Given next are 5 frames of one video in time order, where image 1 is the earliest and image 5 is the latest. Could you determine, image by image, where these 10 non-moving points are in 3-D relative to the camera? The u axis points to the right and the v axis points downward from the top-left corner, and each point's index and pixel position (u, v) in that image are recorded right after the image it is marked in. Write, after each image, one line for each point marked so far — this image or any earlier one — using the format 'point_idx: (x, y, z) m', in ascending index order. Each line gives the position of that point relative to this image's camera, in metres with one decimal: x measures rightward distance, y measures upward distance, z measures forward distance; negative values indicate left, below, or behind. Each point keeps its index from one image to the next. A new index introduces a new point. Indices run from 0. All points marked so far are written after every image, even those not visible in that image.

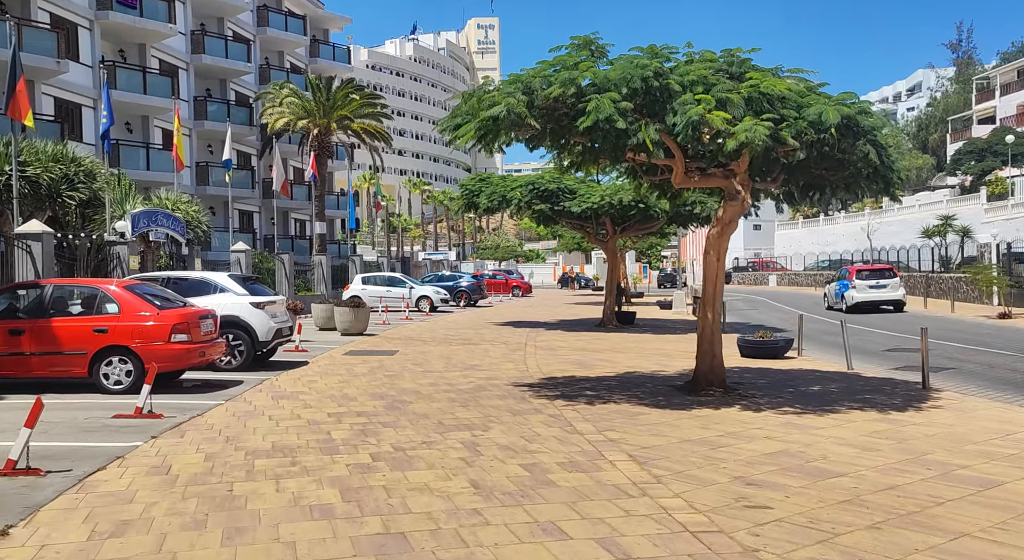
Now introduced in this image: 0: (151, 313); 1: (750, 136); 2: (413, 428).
0: (-5.1, -0.5, +10.8) m
1: (+2.6, +1.6, +8.3) m
2: (-1.1, -1.7, +8.5) m
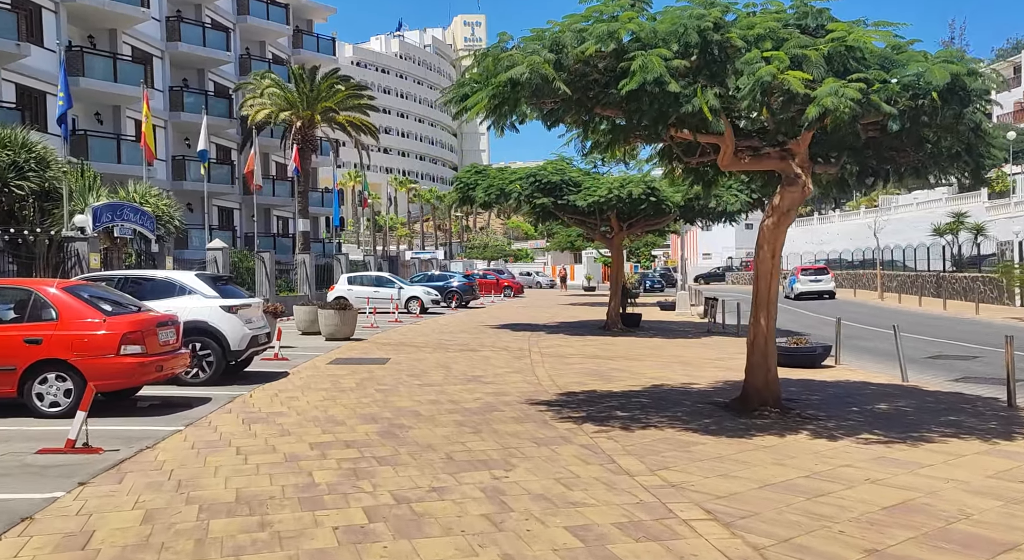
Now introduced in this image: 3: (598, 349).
0: (-4.9, -0.5, +9.0) m
1: (+2.9, +1.6, +6.7) m
2: (-0.8, -1.7, +6.8) m
3: (+2.0, -1.6, +17.2) m
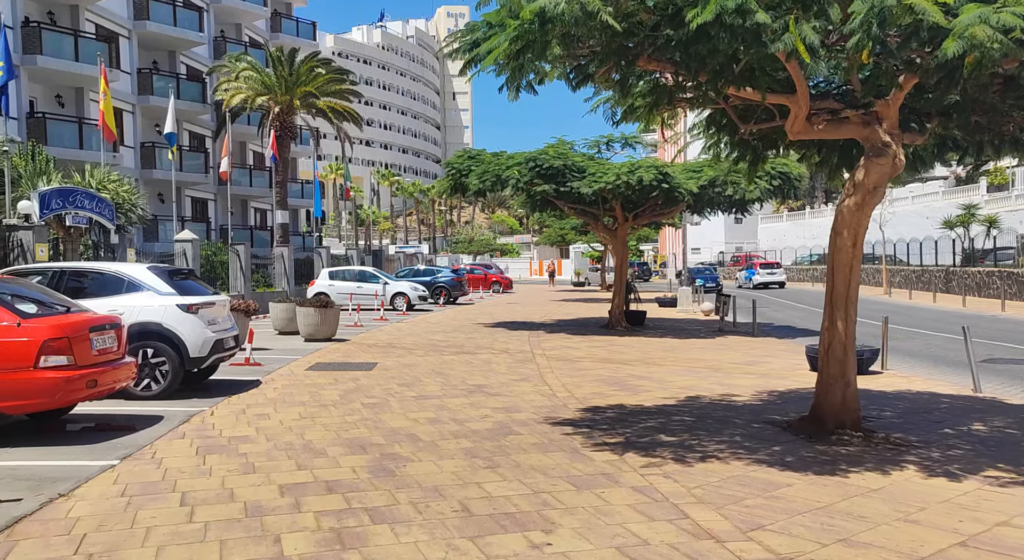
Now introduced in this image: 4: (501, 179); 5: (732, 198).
0: (-4.7, -0.4, +7.1) m
1: (+3.1, +1.6, +5.0) m
2: (-0.6, -1.6, +5.0) m
3: (+2.0, -1.5, +15.5) m
4: (-0.3, +2.6, +19.3) m
5: (+5.6, +2.1, +19.4) m
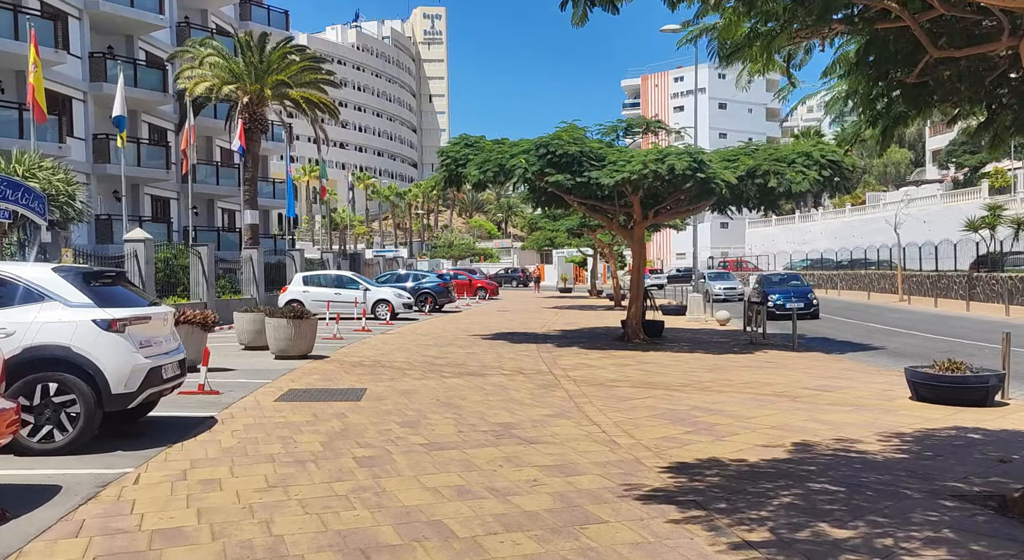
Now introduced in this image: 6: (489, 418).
0: (-4.1, -0.5, +4.3) m
1: (+3.8, +1.6, +2.4) m
2: (+0.1, -1.6, +2.2) m
3: (+2.3, -1.6, +12.8) m
4: (-0.1, +2.4, +16.6) m
5: (+5.8, +1.9, +16.9) m
6: (-0.3, -1.6, +9.0) m
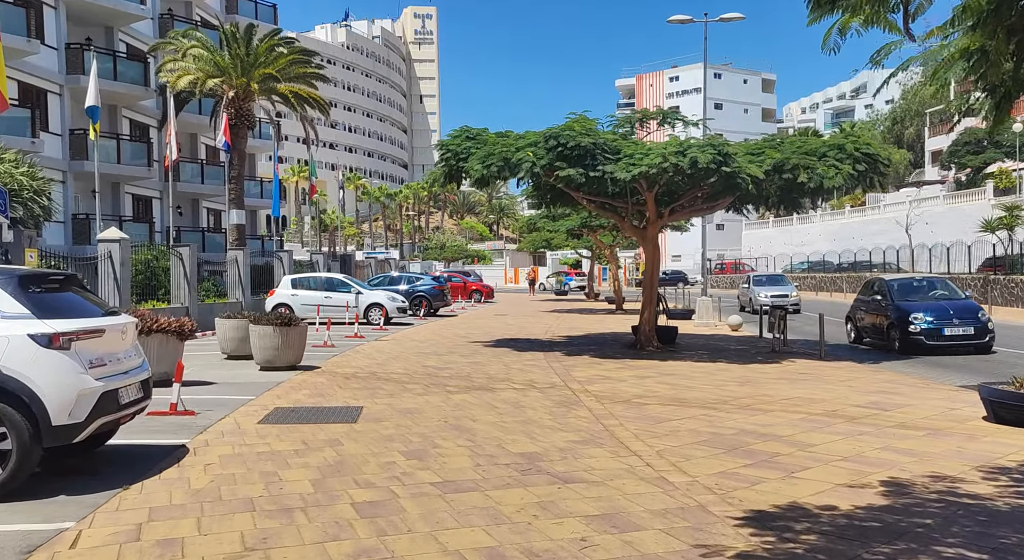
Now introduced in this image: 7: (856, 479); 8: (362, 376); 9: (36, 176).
0: (-3.8, -0.5, +2.9) m
1: (+4.1, +1.6, +1.1) m
2: (+0.4, -1.7, +0.9) m
3: (+2.5, -1.6, +11.5) m
4: (0.0, +2.4, +15.3) m
5: (+5.9, +1.9, +15.7) m
6: (0.0, -1.7, +7.7) m
7: (+2.9, -1.7, +6.4) m
8: (-2.6, -1.6, +12.9) m
9: (-10.2, +2.2, +16.4) m
